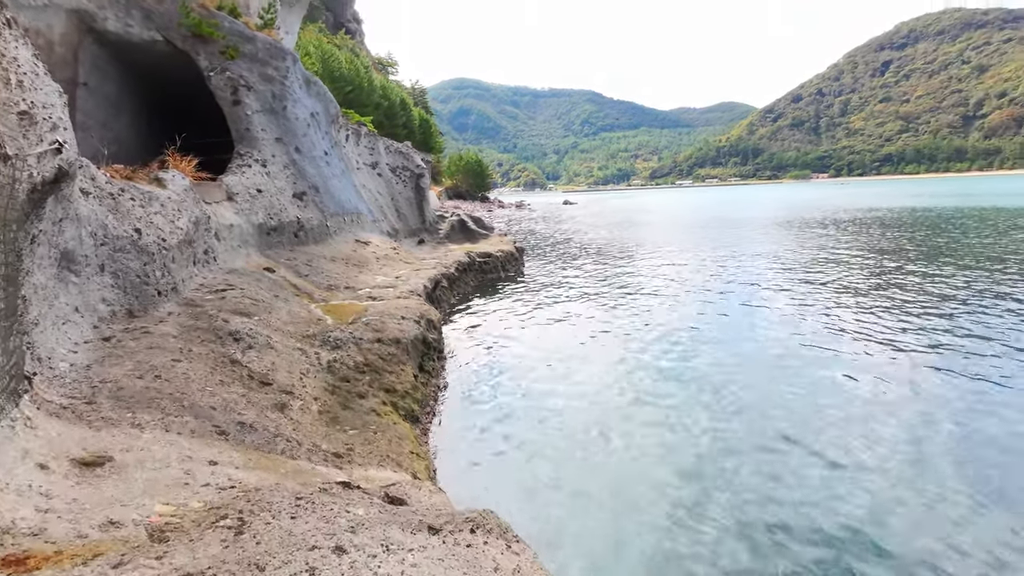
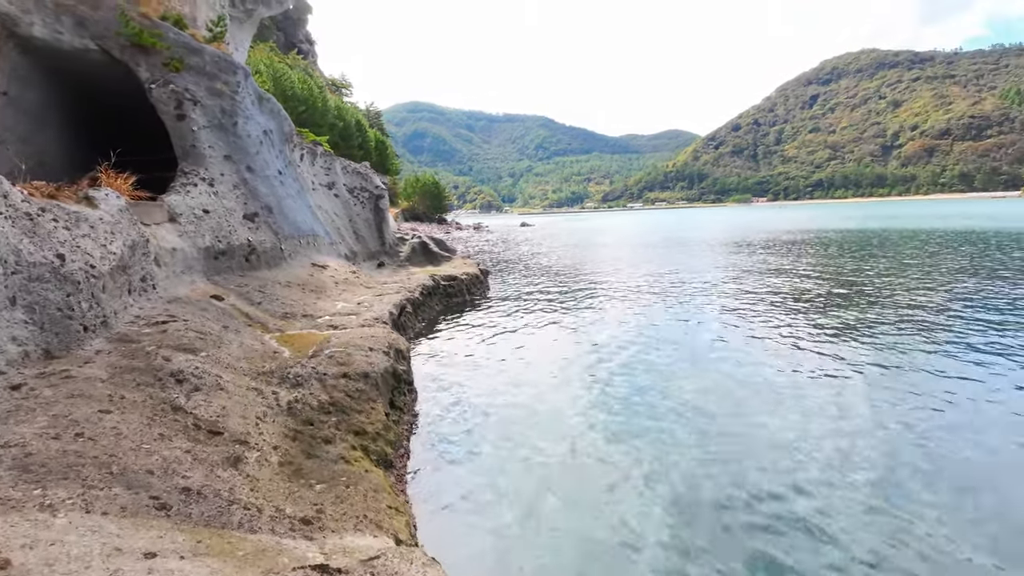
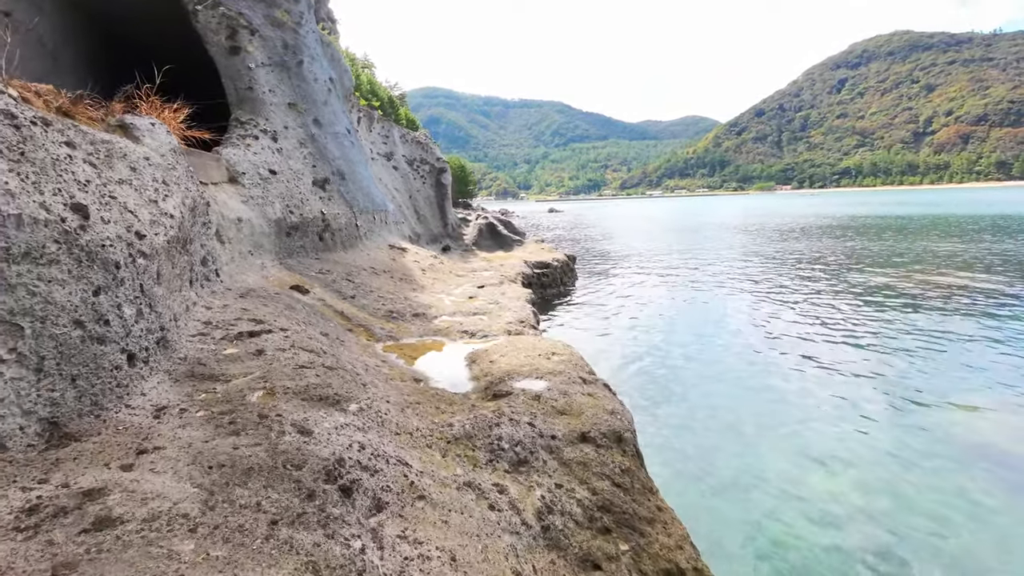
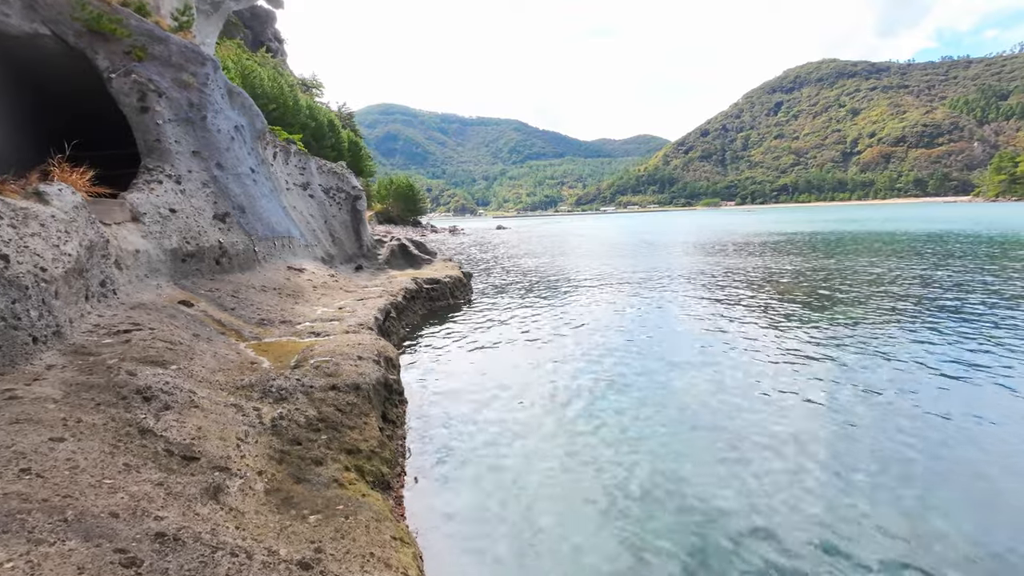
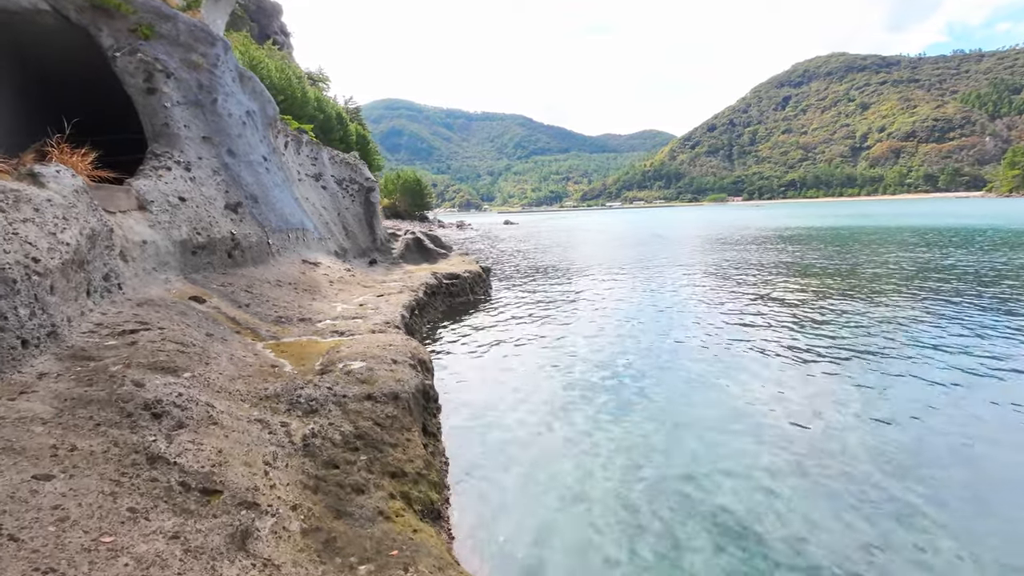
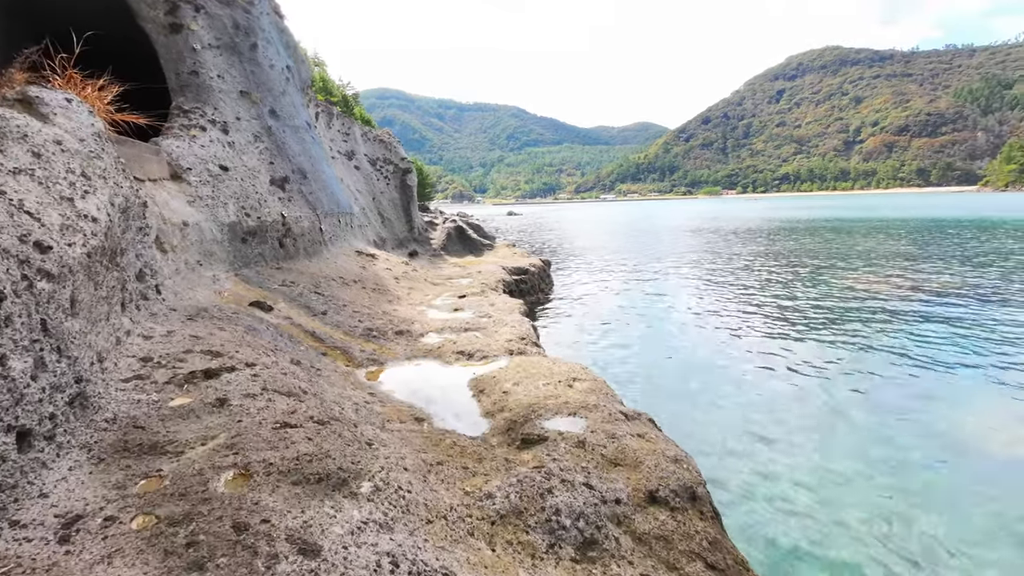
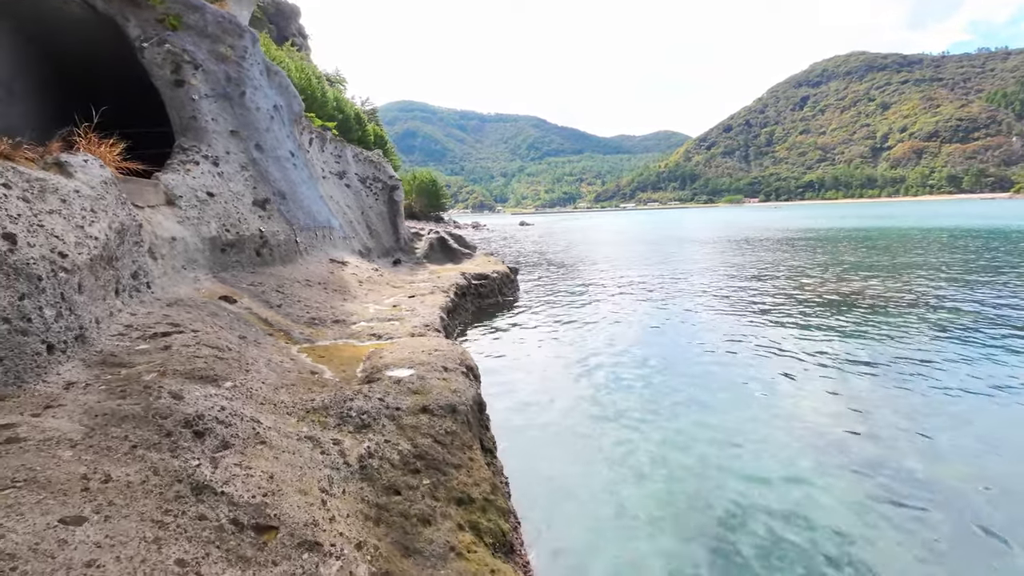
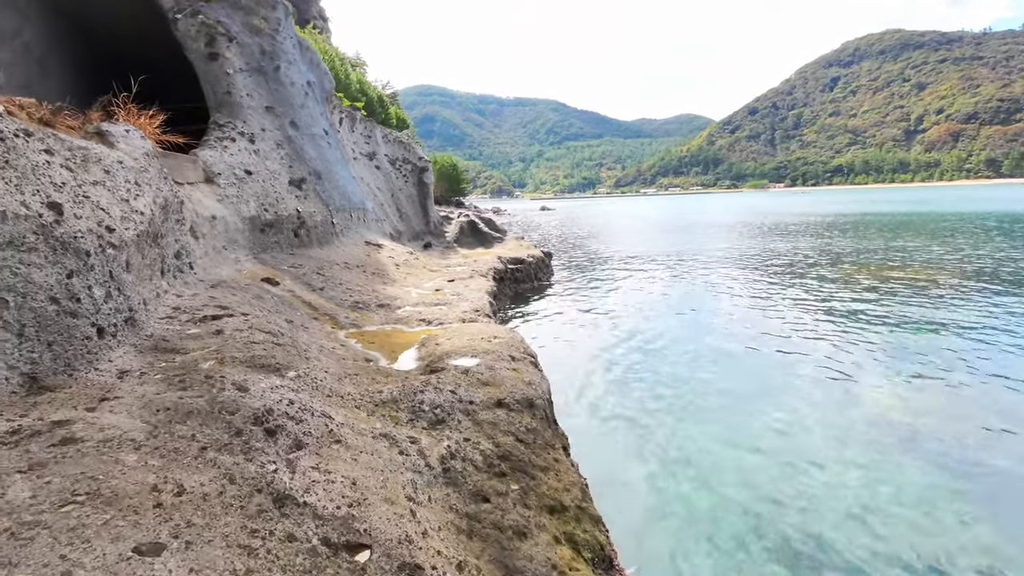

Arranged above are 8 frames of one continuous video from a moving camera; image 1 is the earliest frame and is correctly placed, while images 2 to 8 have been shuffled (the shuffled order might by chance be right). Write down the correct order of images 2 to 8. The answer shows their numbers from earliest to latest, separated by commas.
2, 4, 5, 7, 8, 3, 6
